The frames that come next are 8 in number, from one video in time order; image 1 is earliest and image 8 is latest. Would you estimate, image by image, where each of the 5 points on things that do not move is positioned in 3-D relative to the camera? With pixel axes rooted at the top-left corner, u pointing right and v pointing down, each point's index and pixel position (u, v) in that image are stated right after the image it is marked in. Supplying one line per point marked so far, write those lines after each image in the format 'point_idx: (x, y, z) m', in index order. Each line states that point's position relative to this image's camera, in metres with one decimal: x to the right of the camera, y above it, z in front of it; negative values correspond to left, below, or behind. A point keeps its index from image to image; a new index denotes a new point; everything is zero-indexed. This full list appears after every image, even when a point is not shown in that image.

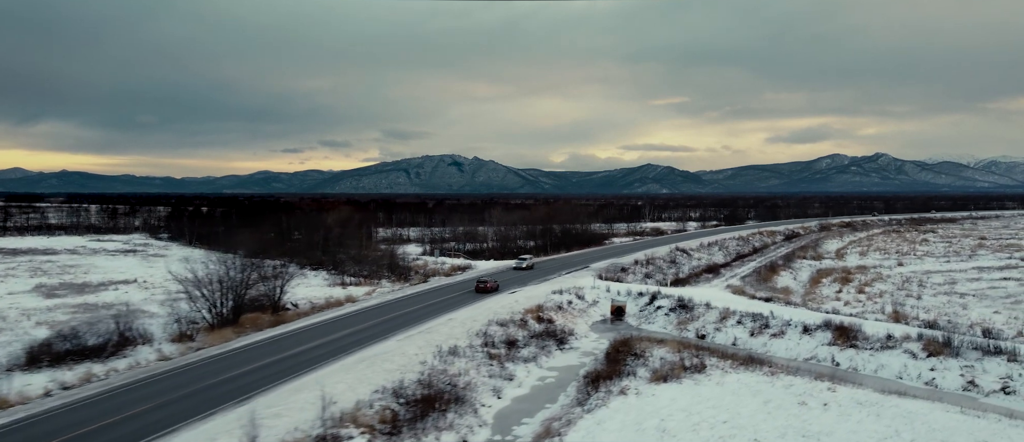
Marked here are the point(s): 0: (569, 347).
0: (+1.9, -4.1, +19.4) m
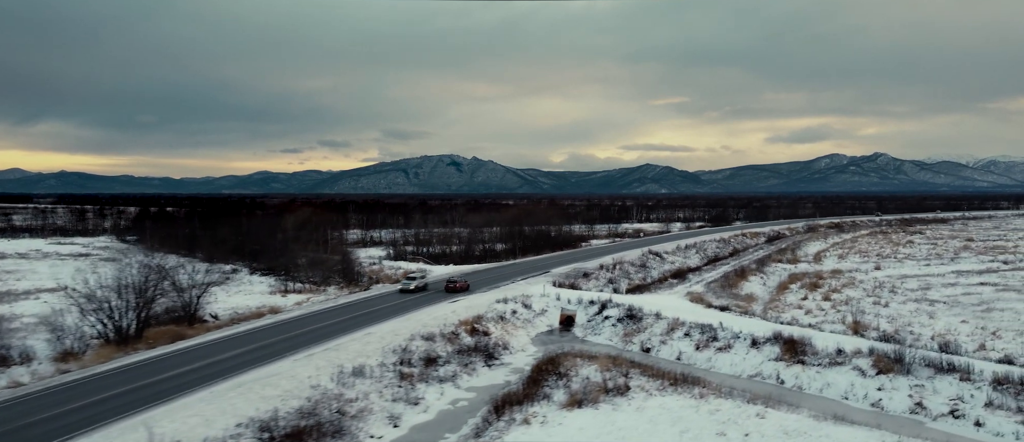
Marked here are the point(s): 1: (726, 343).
0: (-0.4, -4.3, +18.0) m
1: (+7.1, -4.0, +19.7) m
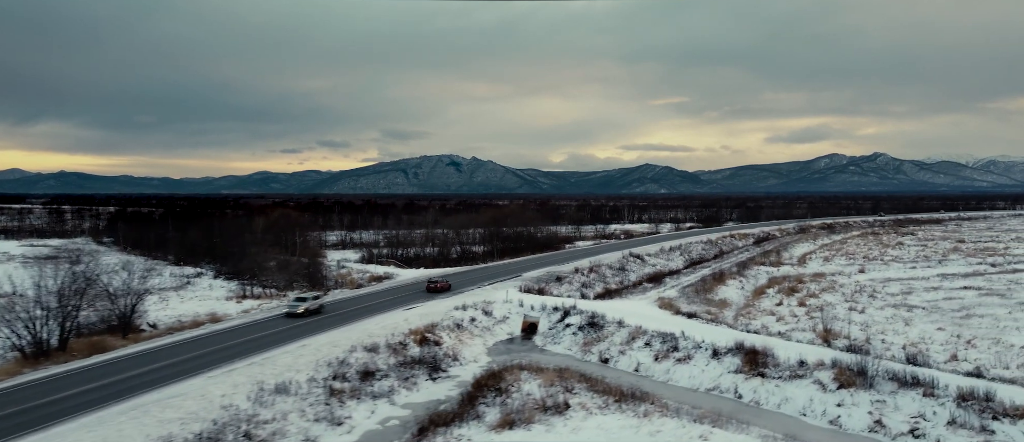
0: (-2.0, -4.5, +17.1) m
1: (+5.5, -4.2, +18.8) m
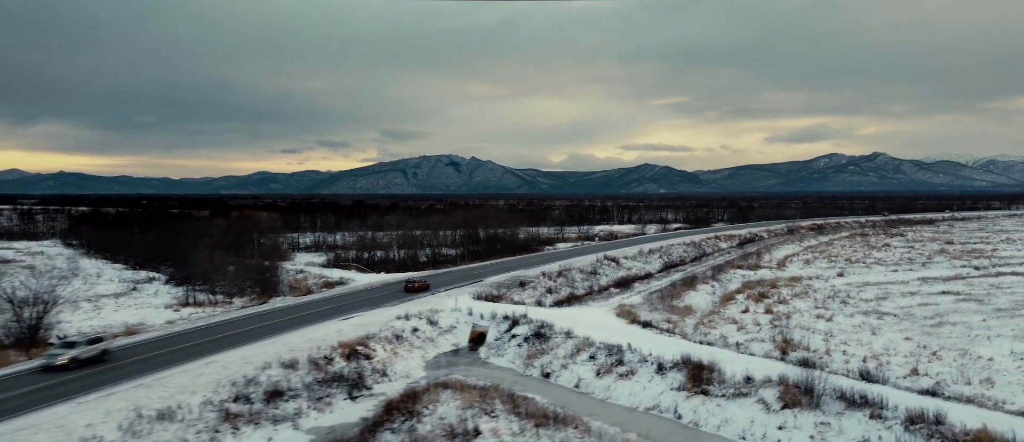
0: (-3.9, -4.6, +15.9) m
1: (+3.5, -4.4, +17.7) m
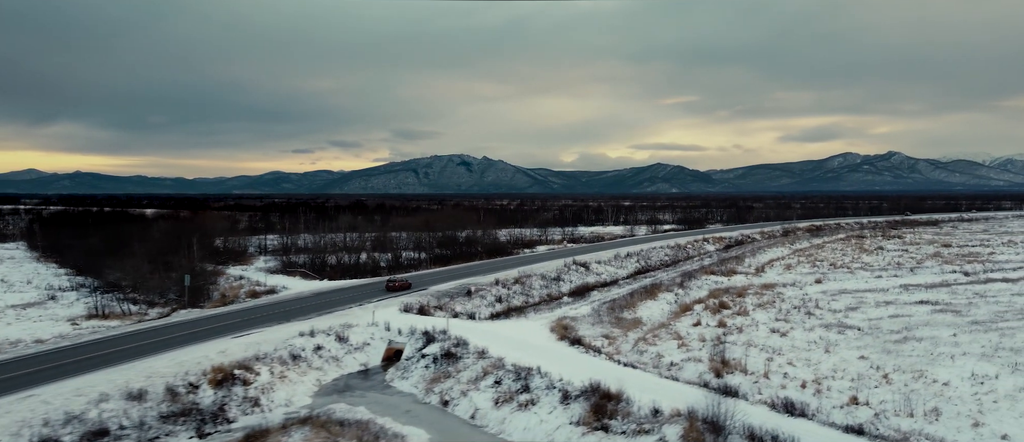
0: (-6.9, -4.9, +14.1) m
1: (+0.6, -4.7, +15.9) m
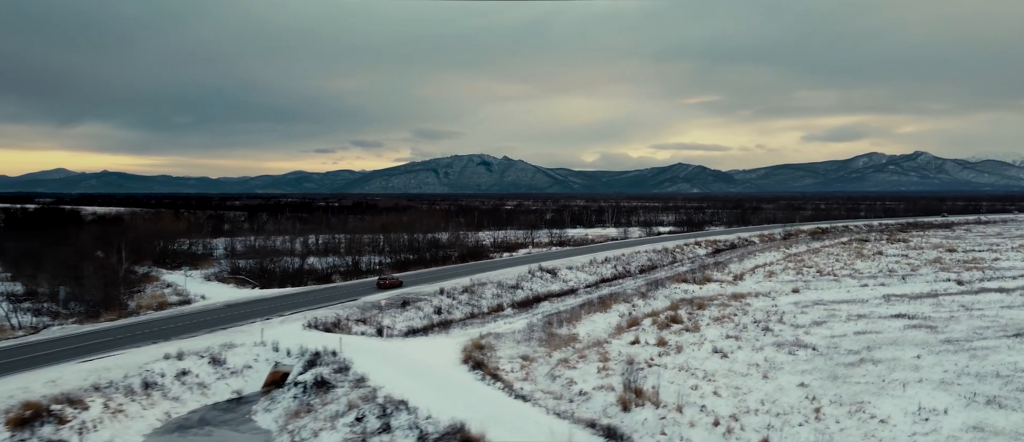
0: (-10.3, -5.2, +12.1) m
1: (-2.8, -5.0, +13.8) m
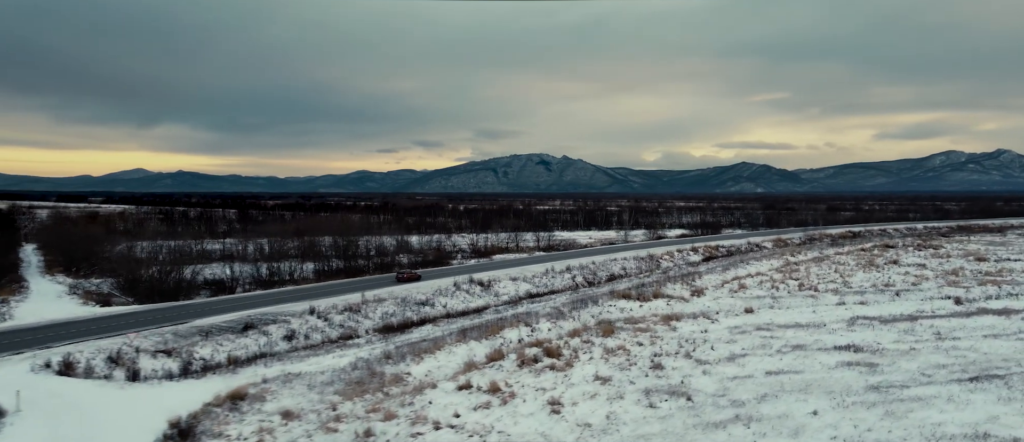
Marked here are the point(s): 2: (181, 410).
0: (-17.8, -5.8, +8.6) m
1: (-10.2, -5.6, +9.9) m
2: (-8.9, -5.2, +16.6) m
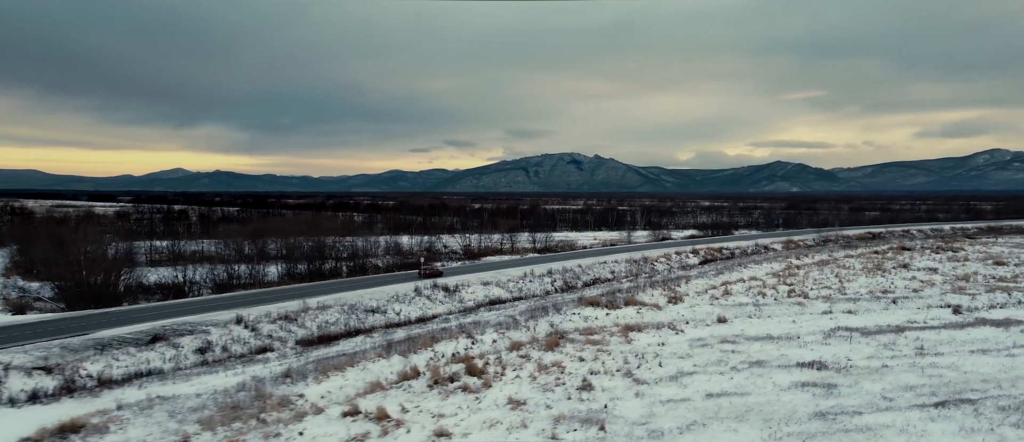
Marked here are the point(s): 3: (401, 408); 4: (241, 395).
0: (-21.5, -6.0, +7.2) m
1: (-13.9, -5.9, +8.3) m
2: (-12.4, -5.5, +15.0) m
3: (-3.4, -6.1, +19.5) m
4: (-8.7, -5.8, +19.7) m
